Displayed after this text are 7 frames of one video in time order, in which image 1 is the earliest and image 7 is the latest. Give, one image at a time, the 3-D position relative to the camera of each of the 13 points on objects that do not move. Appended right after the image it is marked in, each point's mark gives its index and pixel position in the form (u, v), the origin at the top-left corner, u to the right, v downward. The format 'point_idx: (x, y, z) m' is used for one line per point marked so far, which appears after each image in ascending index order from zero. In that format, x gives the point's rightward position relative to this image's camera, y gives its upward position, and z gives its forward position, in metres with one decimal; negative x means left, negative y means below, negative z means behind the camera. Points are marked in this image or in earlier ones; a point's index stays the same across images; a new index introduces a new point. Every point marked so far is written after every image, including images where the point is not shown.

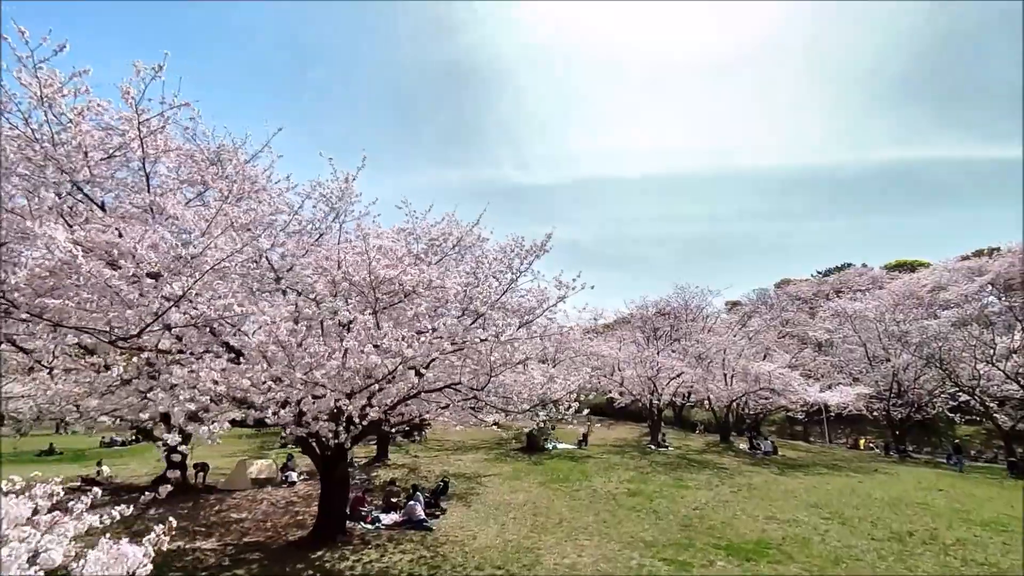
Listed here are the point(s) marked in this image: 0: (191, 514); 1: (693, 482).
0: (-8.2, -5.7, +13.8) m
1: (+5.5, -5.9, +16.7) m
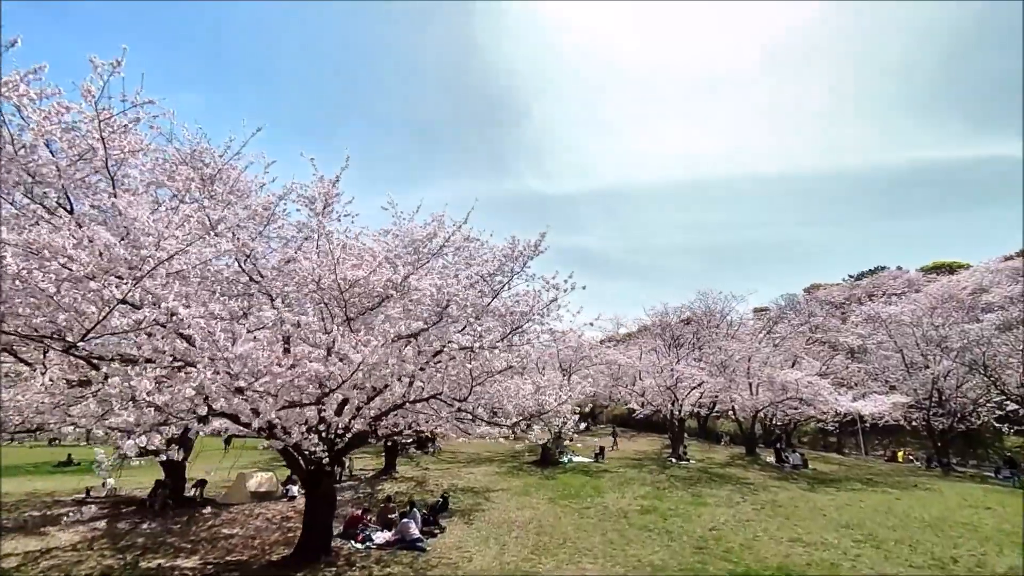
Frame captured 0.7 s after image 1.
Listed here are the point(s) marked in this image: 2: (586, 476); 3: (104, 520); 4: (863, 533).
0: (-8.1, -5.9, +13.4) m
1: (+5.7, -6.0, +15.6) m
2: (+2.6, -6.7, +19.5) m
3: (-11.0, -6.2, +14.6) m
4: (+7.8, -5.5, +12.2) m
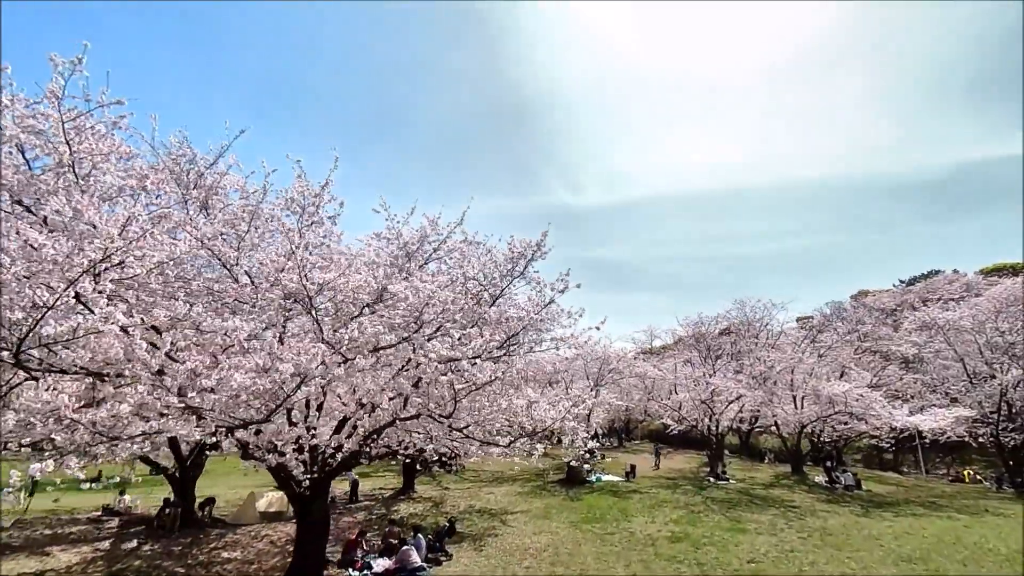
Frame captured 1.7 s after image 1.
0: (-7.7, -6.2, +12.8) m
1: (+6.2, -6.1, +14.1) m
2: (+3.4, -7.0, +18.2) m
3: (-10.5, -6.6, +14.3) m
4: (+8.1, -5.4, +10.6) m
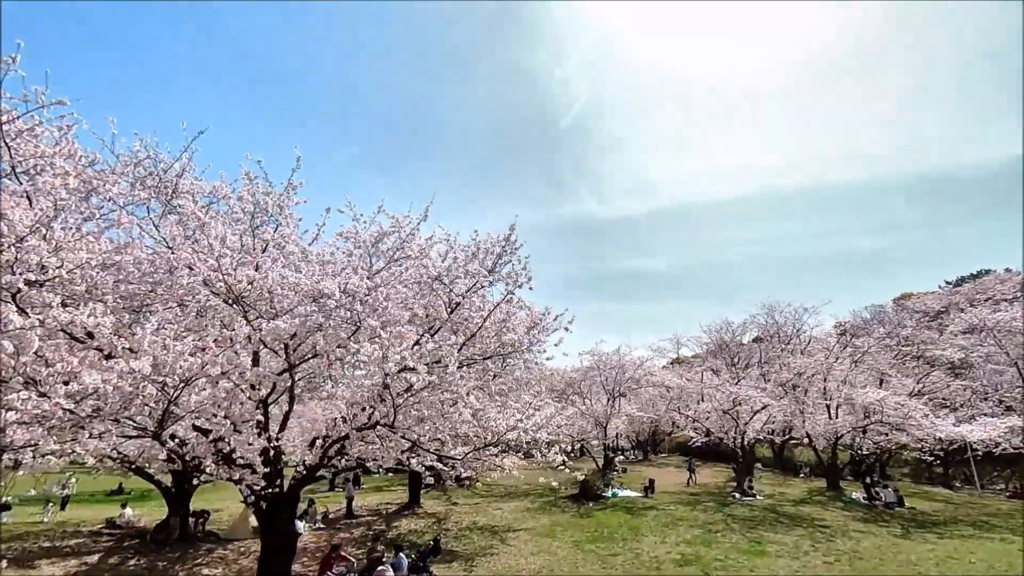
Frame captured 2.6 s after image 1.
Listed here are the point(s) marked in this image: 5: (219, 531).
0: (-7.8, -6.4, +12.3) m
1: (+6.2, -6.1, +12.8) m
2: (+3.6, -7.1, +17.0) m
3: (-10.5, -6.8, +14.0) m
4: (+7.8, -5.3, +9.2) m
5: (-8.3, -6.9, +15.5) m
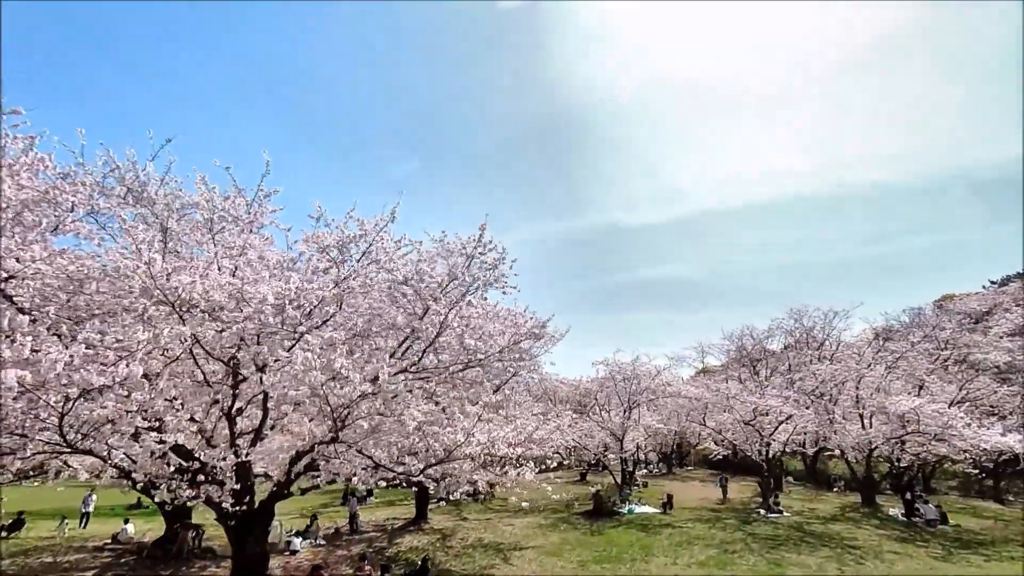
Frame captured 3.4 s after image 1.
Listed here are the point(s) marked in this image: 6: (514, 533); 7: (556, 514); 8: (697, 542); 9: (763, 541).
0: (-7.9, -6.6, +12.0) m
1: (+6.1, -6.1, +11.8) m
2: (+3.8, -7.2, +16.1) m
3: (-10.5, -7.2, +13.7) m
4: (+7.5, -5.2, +8.1) m
5: (-8.2, -7.3, +15.2) m
6: (+0.1, -7.6, +16.9) m
7: (+1.6, -8.1, +19.6) m
8: (+5.0, -6.8, +14.6) m
9: (+6.7, -6.7, +14.6) m
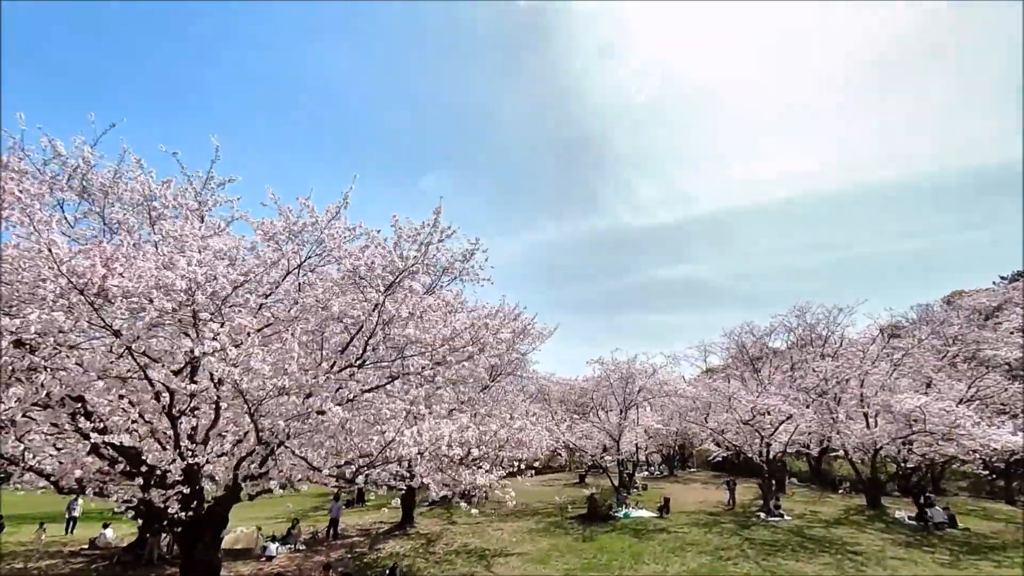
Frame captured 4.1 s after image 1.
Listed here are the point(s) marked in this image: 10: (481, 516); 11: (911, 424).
0: (-8.3, -6.5, +11.5) m
1: (+5.7, -5.9, +11.1) m
2: (+3.4, -7.0, +15.4) m
3: (-10.9, -7.1, +13.2) m
4: (+7.0, -5.0, +7.4) m
5: (-8.6, -7.2, +14.7) m
6: (-0.3, -7.4, +16.3) m
7: (+1.3, -8.0, +19.0) m
8: (+4.6, -6.6, +13.9) m
9: (+6.3, -6.5, +13.9) m
10: (-1.1, -8.3, +19.8) m
11: (+13.9, -4.7, +19.0) m
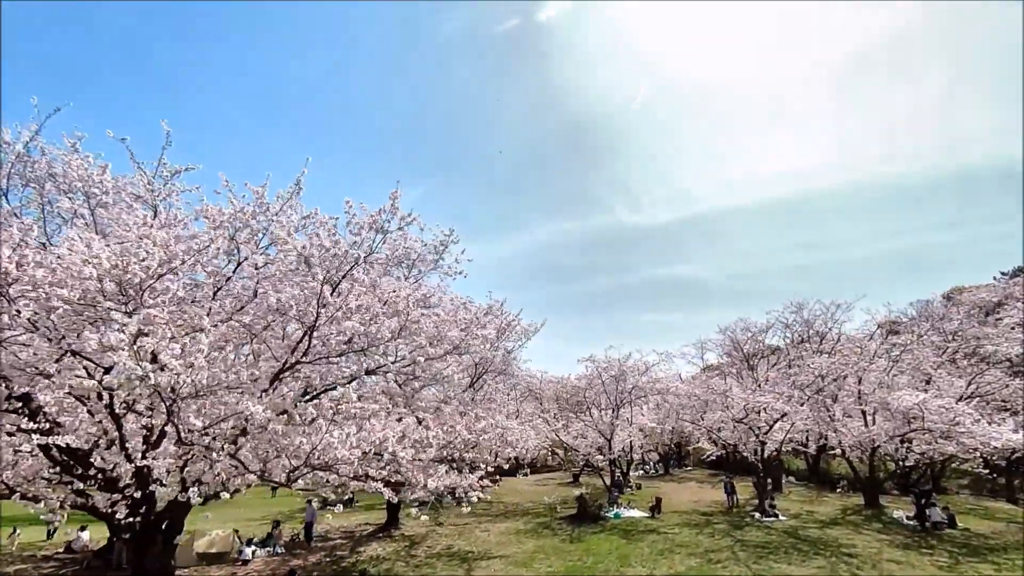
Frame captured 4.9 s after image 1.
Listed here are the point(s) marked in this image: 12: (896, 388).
0: (-8.7, -6.4, +11.0) m
1: (+5.3, -5.7, +10.6) m
2: (+3.0, -6.9, +14.9) m
3: (-11.3, -7.0, +12.8) m
4: (+6.6, -4.8, +6.9) m
5: (-9.0, -7.0, +14.2) m
6: (-0.7, -7.3, +15.8) m
7: (+0.9, -7.8, +18.5) m
8: (+4.2, -6.4, +13.5) m
9: (+5.9, -6.4, +13.4) m
10: (-1.5, -8.1, +19.3) m
11: (+13.5, -4.5, +18.5) m
12: (+14.1, -3.6, +20.1) m
